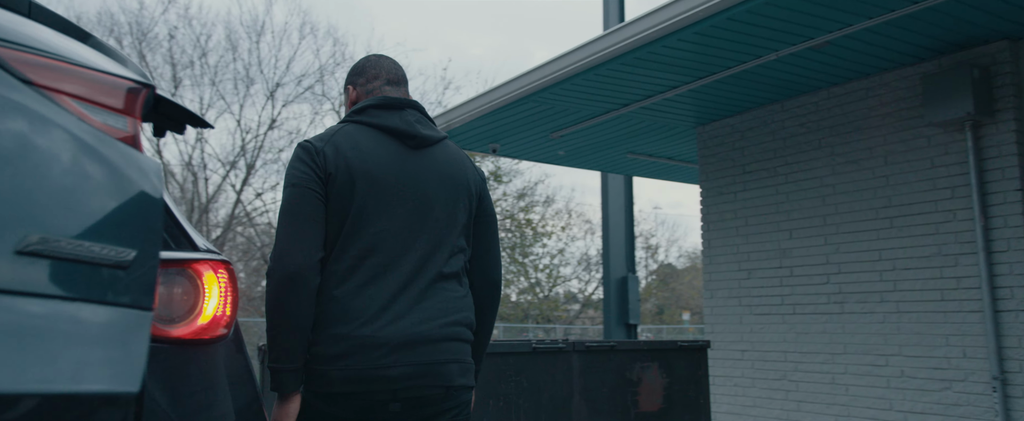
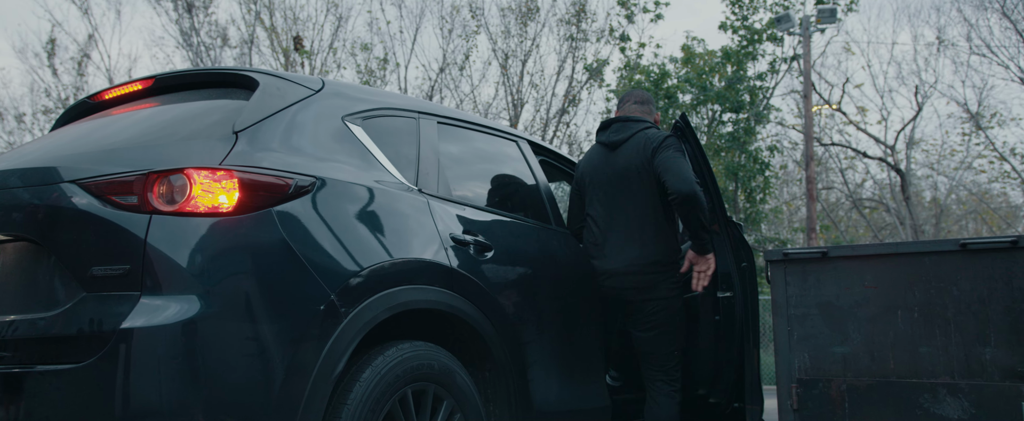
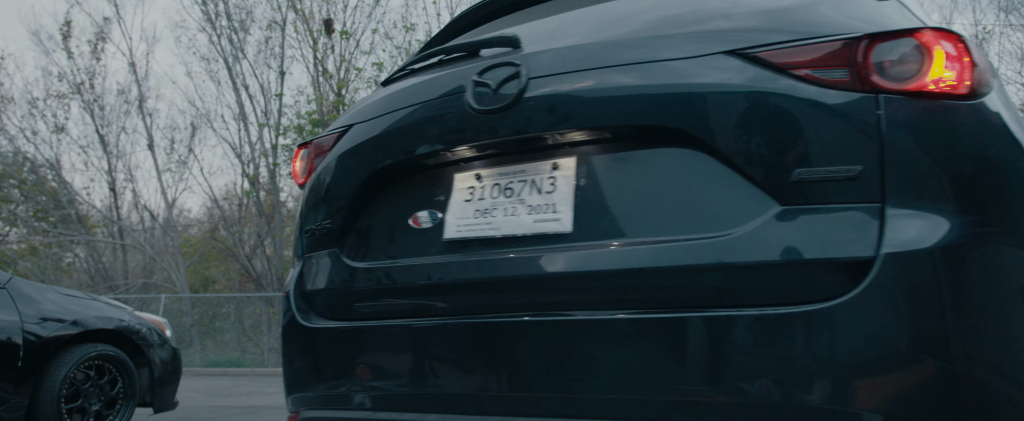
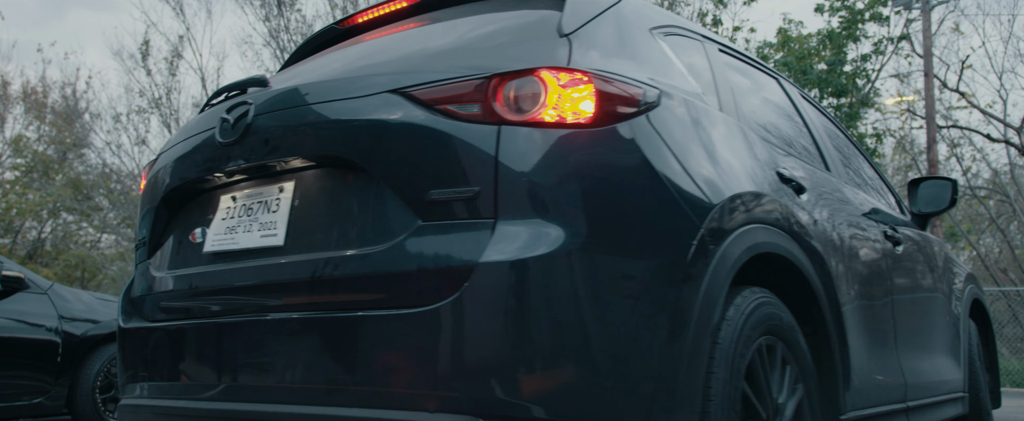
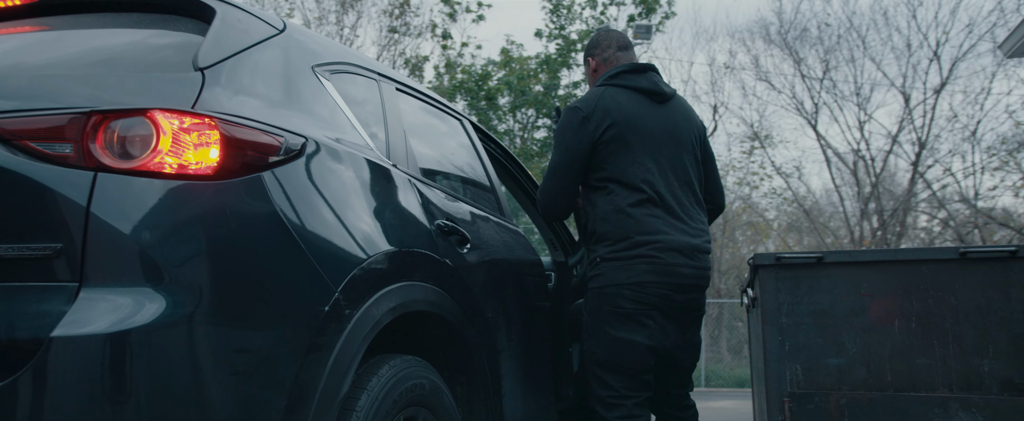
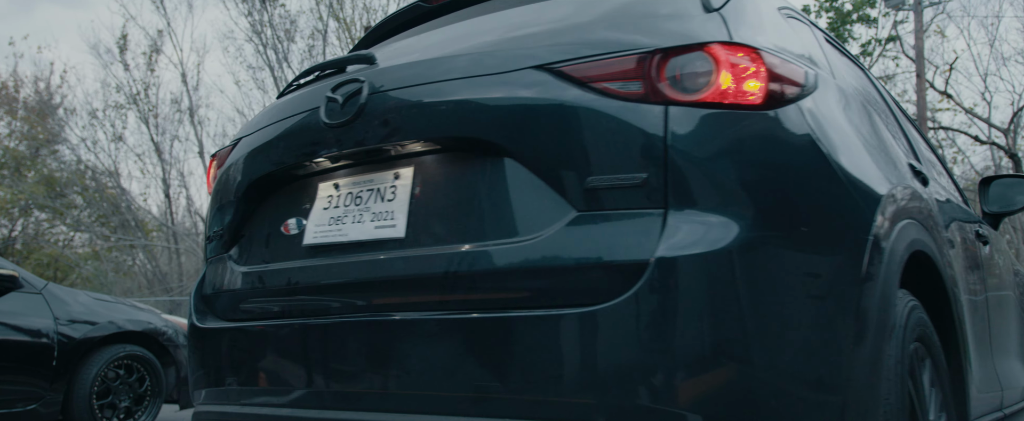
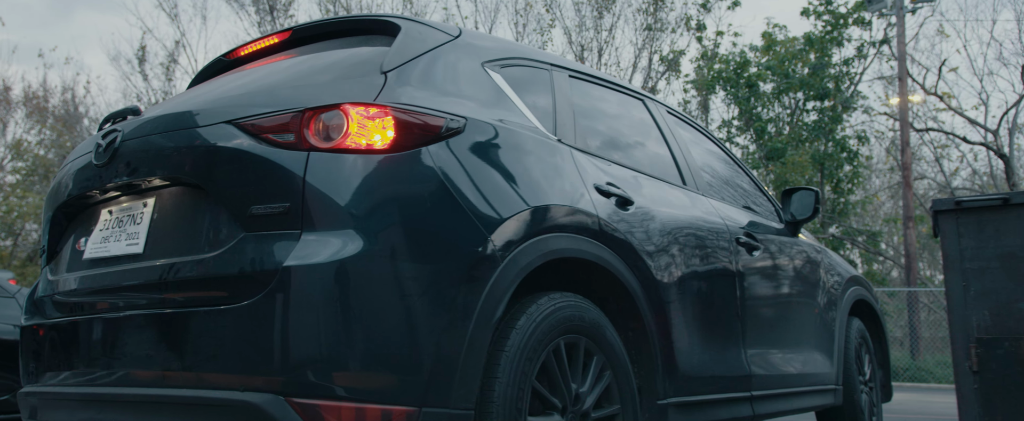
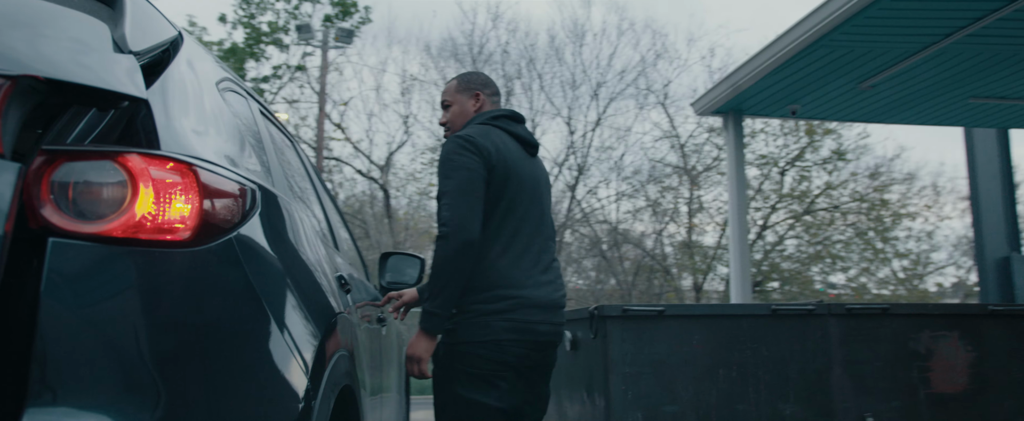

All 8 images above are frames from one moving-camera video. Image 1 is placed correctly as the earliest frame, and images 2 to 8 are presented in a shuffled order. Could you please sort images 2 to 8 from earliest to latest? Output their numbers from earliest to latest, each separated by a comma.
8, 5, 2, 7, 4, 6, 3
